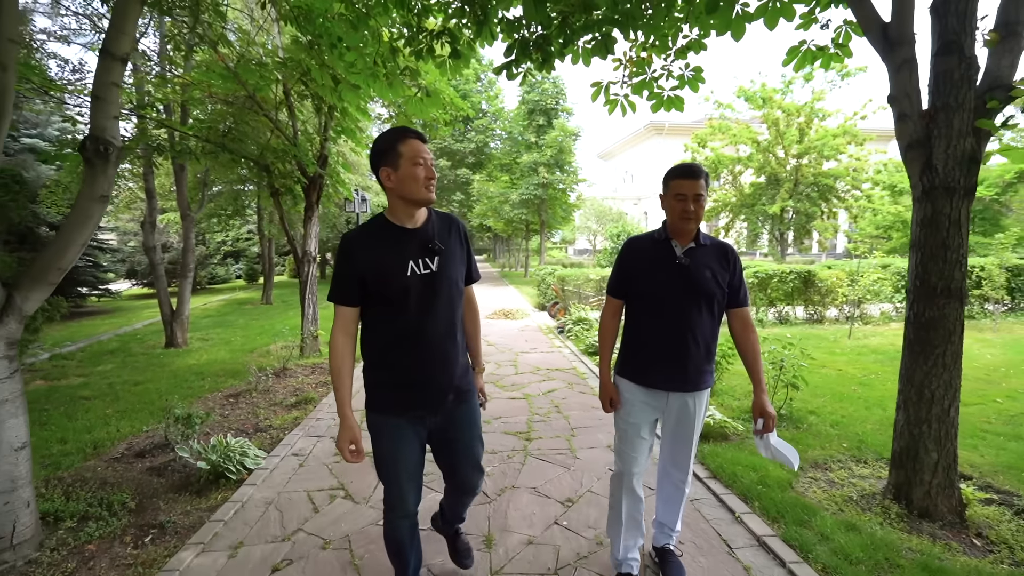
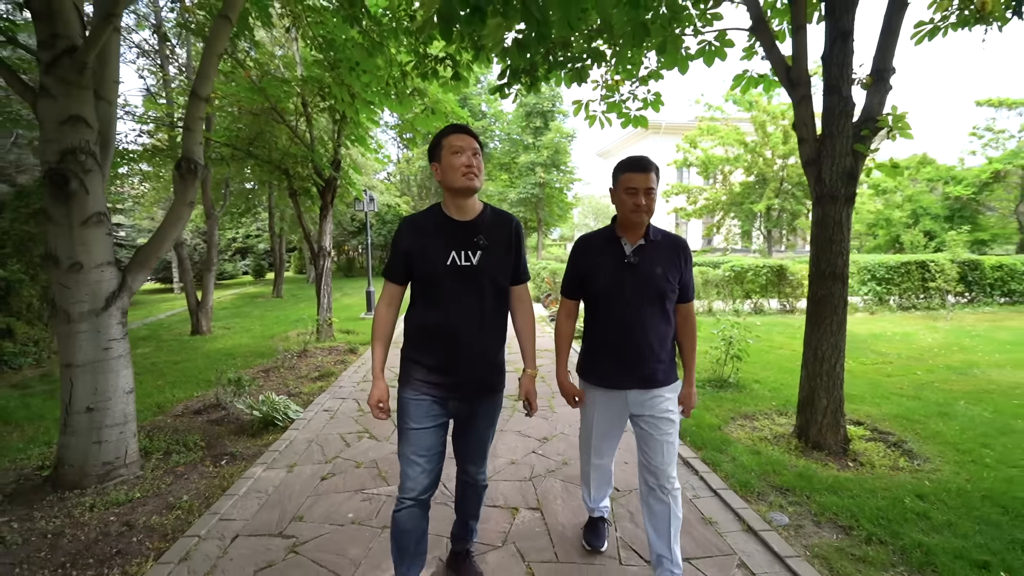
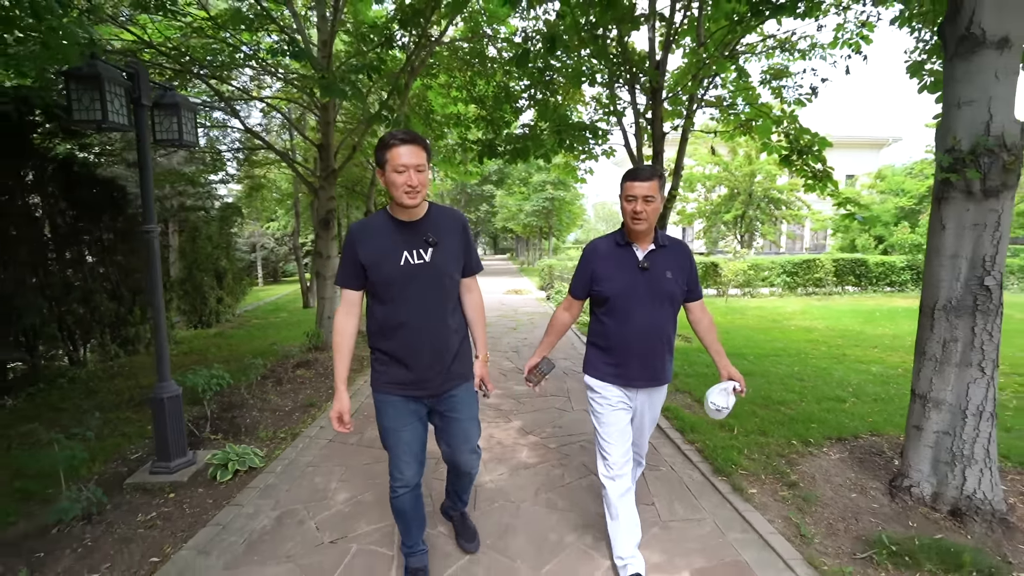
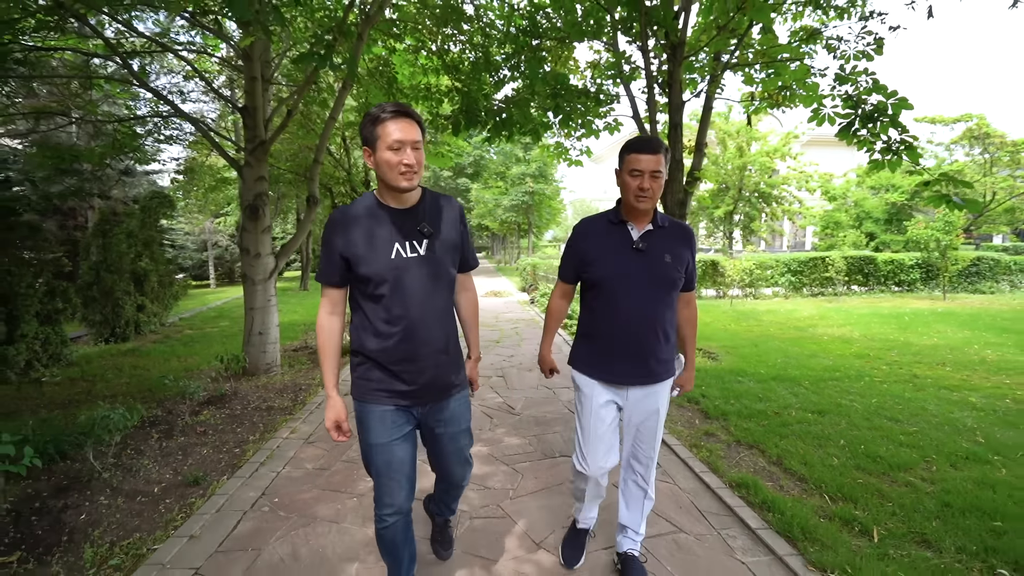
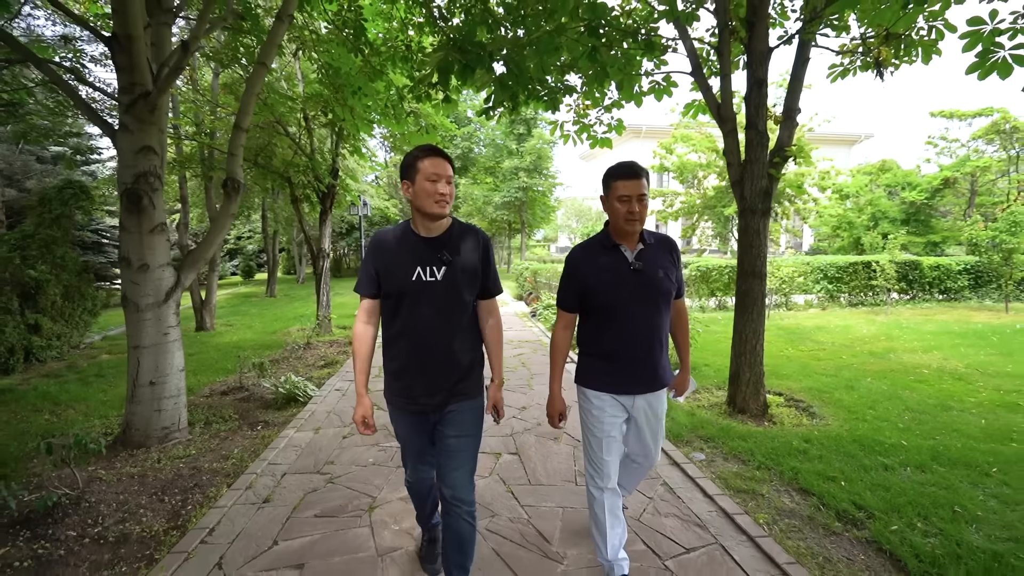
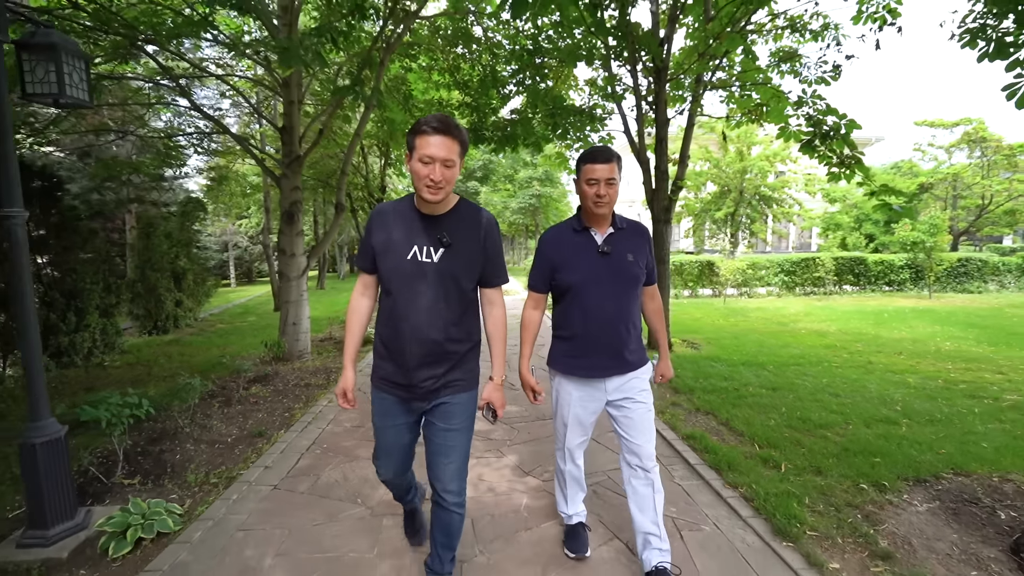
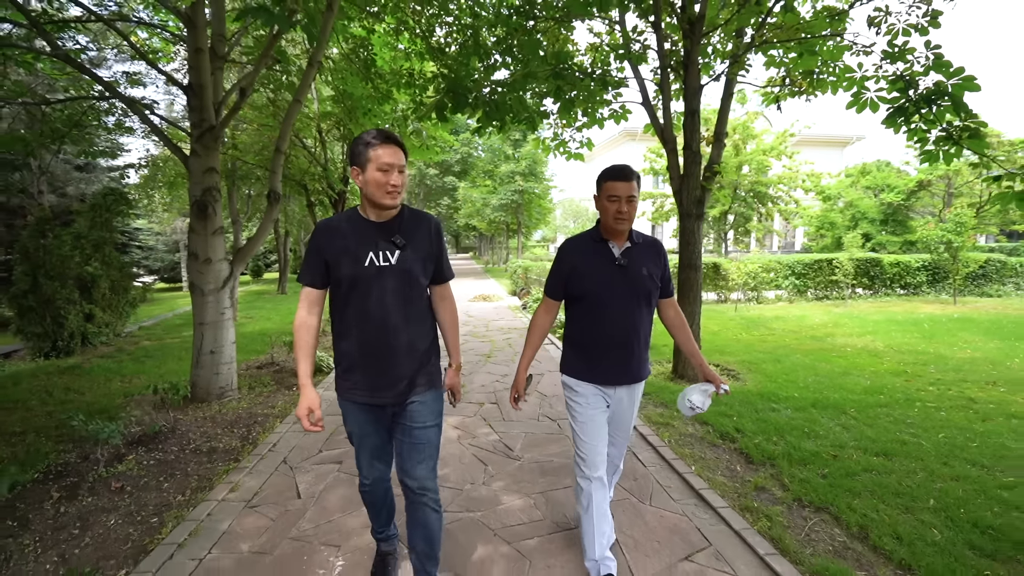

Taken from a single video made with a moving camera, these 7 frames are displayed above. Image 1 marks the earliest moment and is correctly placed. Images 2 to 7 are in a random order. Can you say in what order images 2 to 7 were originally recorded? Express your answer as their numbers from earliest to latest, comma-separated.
2, 5, 7, 4, 6, 3
